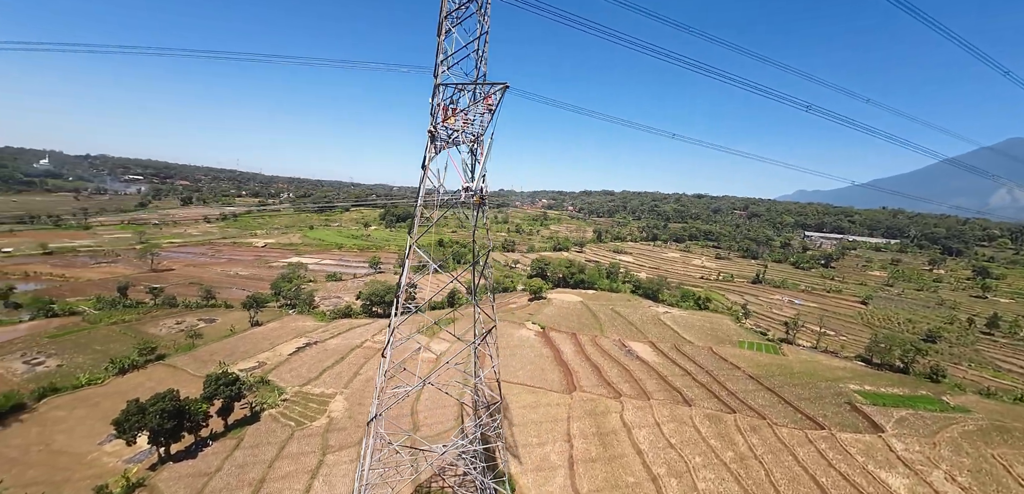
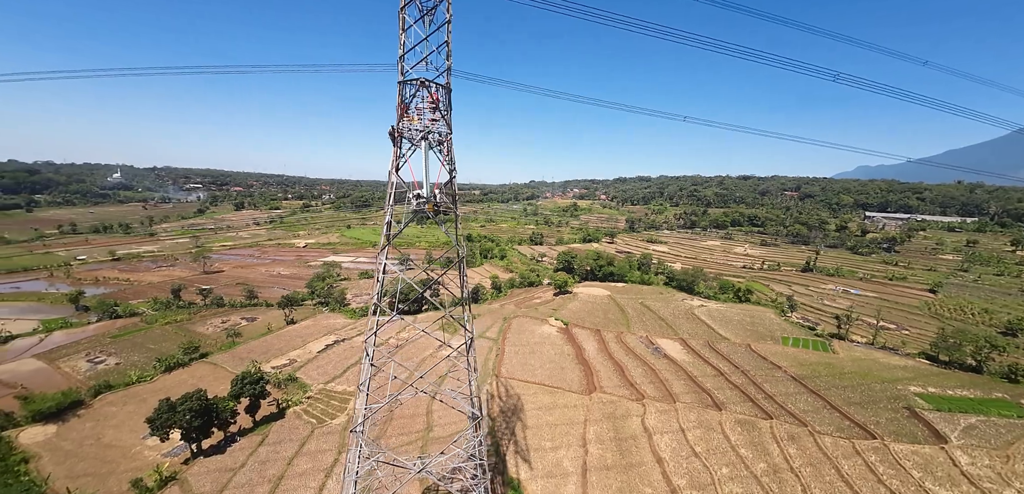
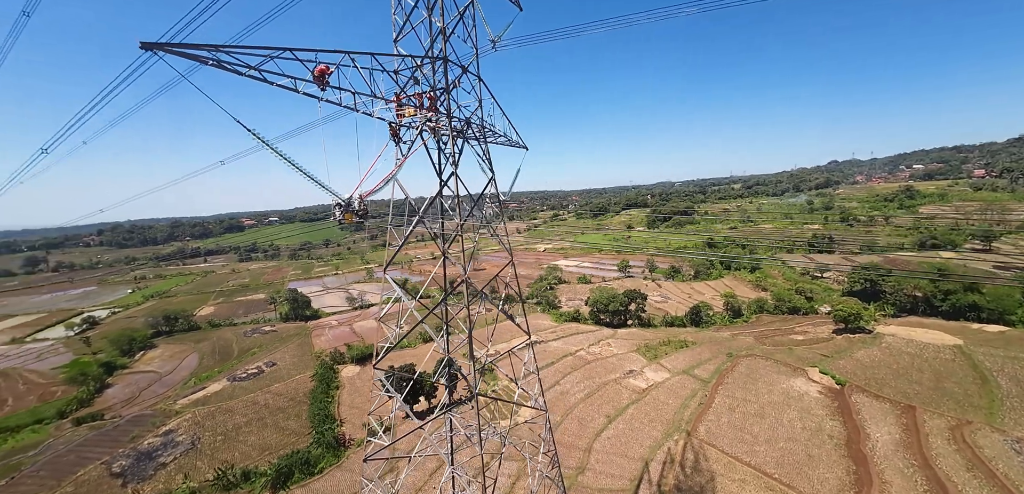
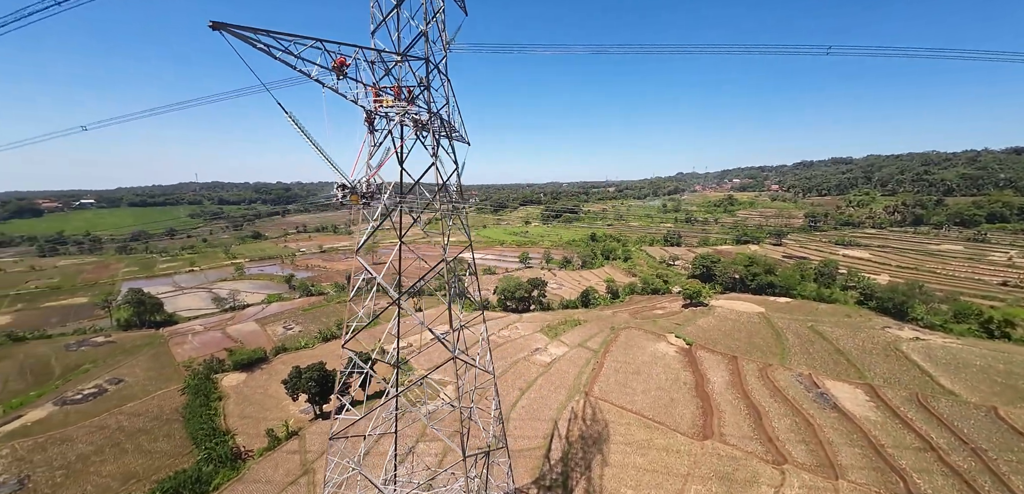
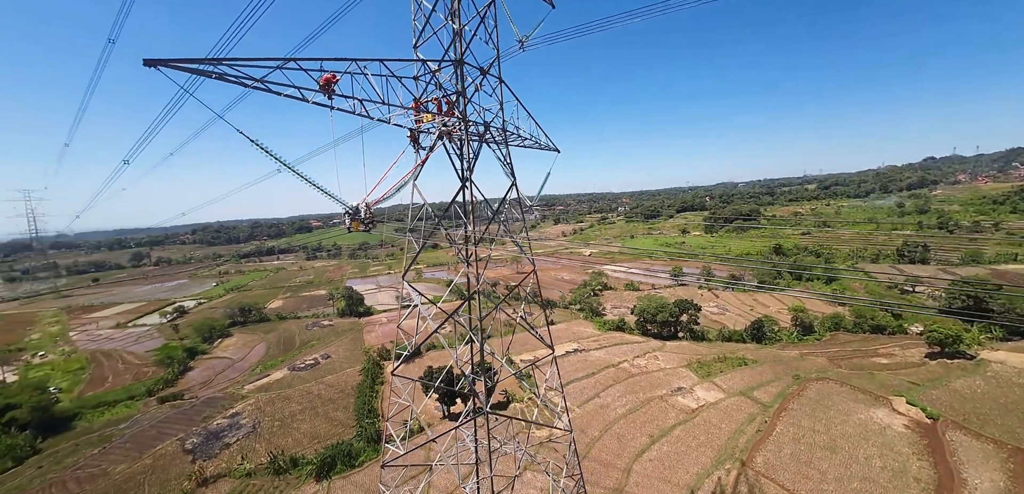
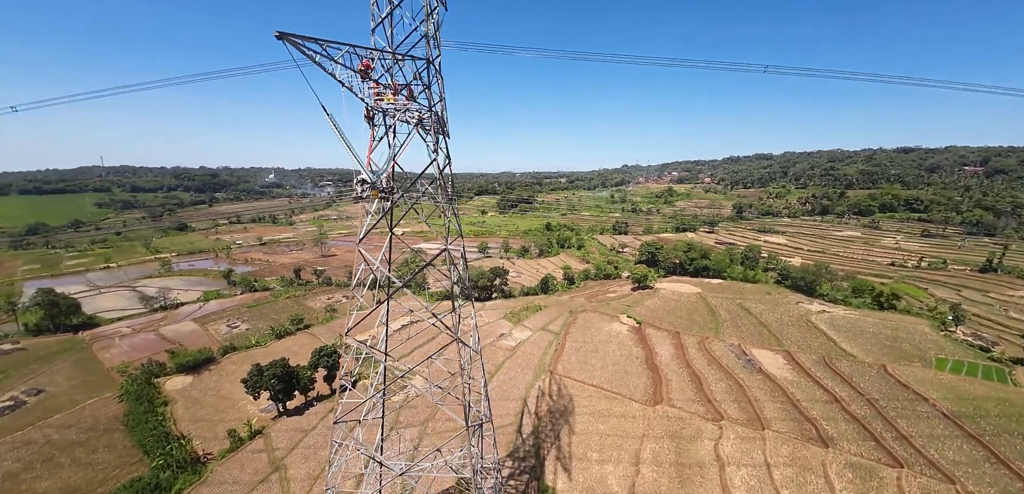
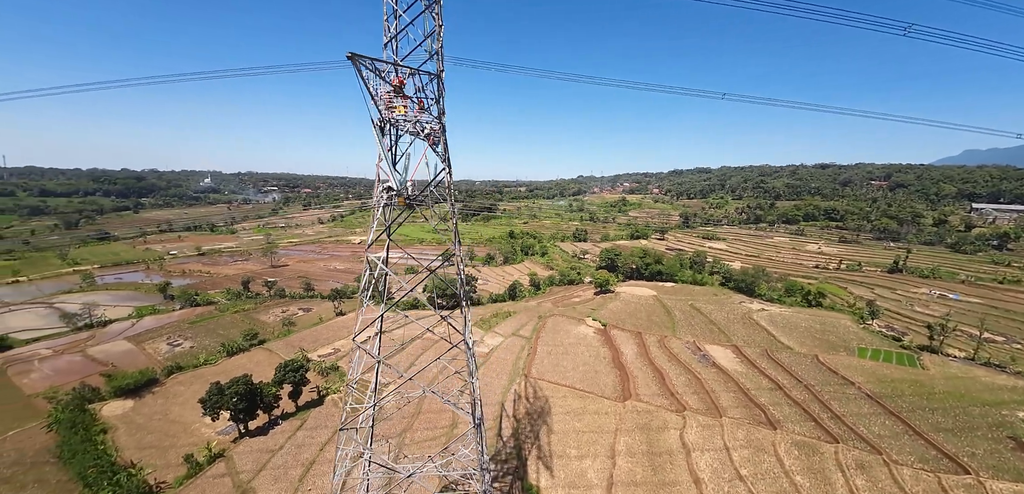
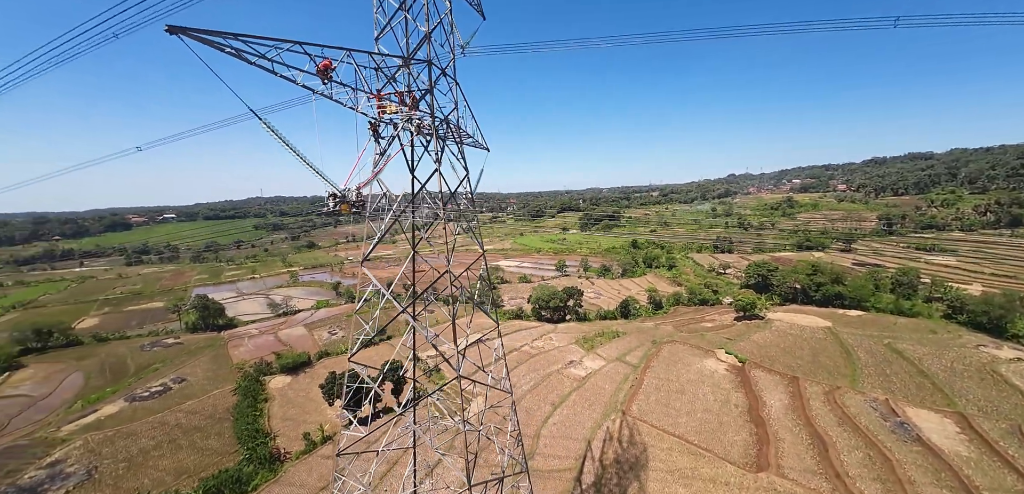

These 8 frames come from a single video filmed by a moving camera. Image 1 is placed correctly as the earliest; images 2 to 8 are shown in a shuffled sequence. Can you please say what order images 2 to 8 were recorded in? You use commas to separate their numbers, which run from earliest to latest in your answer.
2, 7, 6, 4, 8, 3, 5
